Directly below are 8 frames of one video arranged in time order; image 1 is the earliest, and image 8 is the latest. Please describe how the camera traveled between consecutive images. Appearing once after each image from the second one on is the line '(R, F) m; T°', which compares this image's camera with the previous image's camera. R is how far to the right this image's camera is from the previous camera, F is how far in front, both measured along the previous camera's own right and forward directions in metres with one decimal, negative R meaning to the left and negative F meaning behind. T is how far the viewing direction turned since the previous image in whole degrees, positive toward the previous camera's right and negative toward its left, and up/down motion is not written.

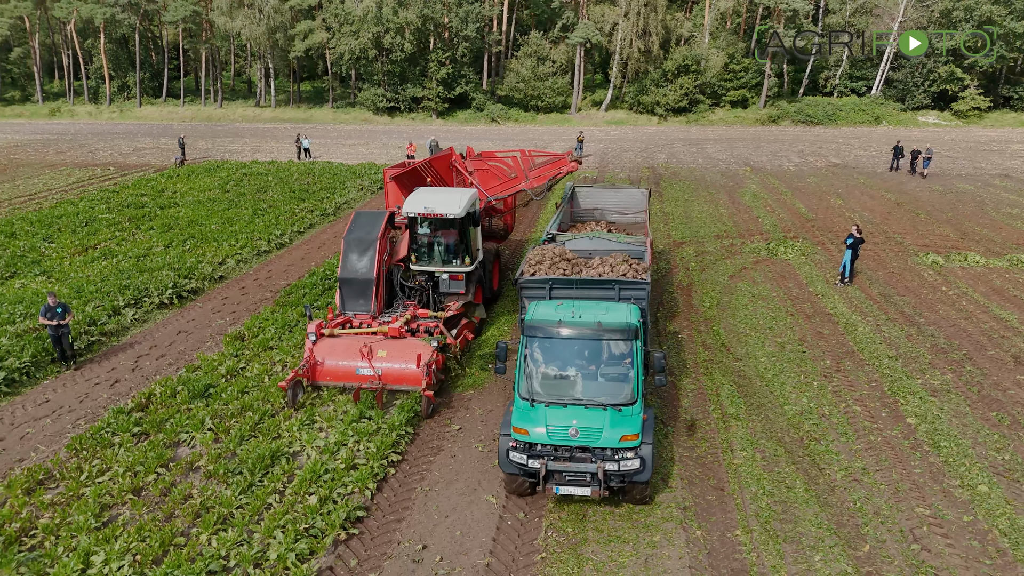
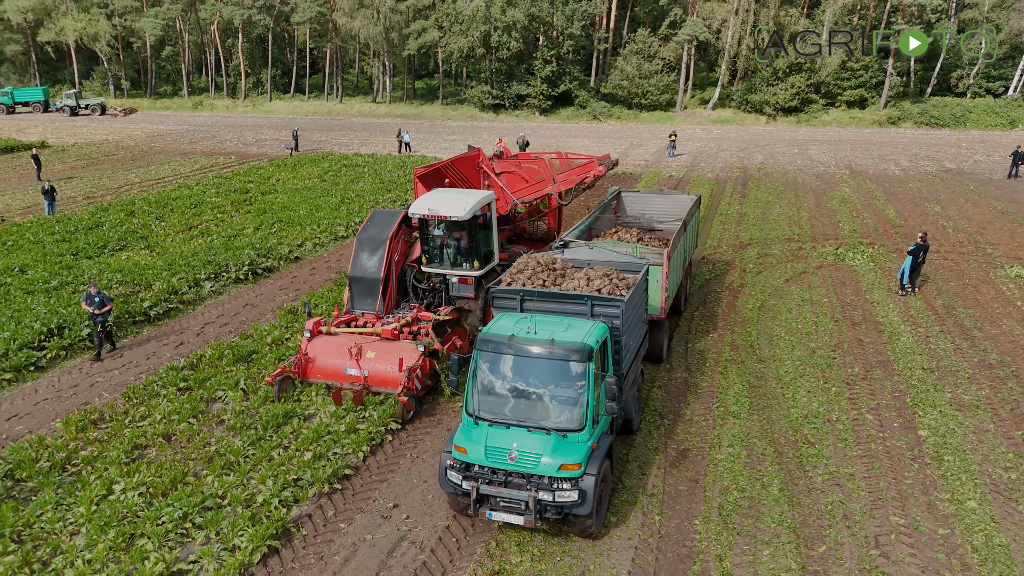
(+1.7, -0.4) m; -9°
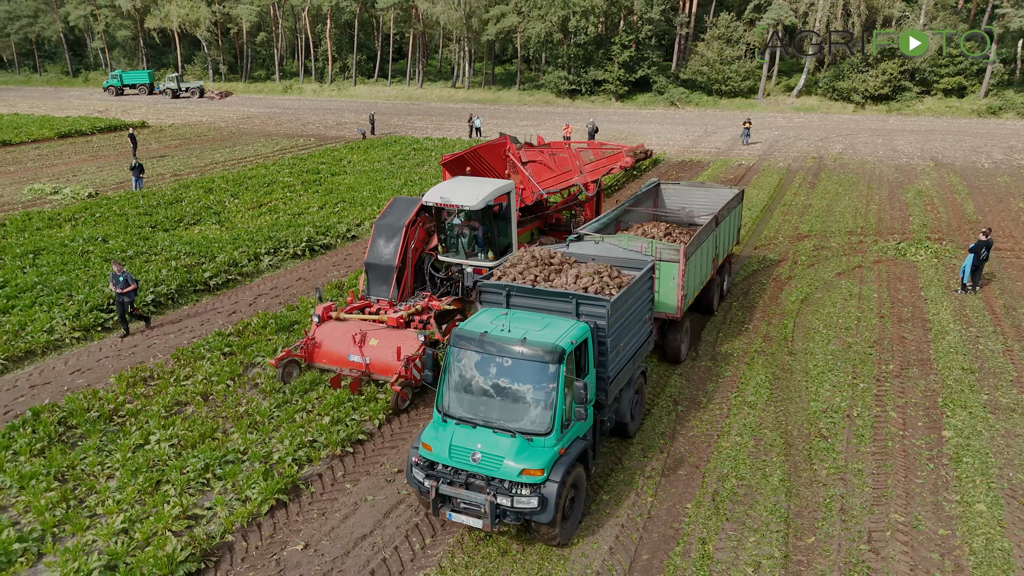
(+1.0, -0.2) m; -6°
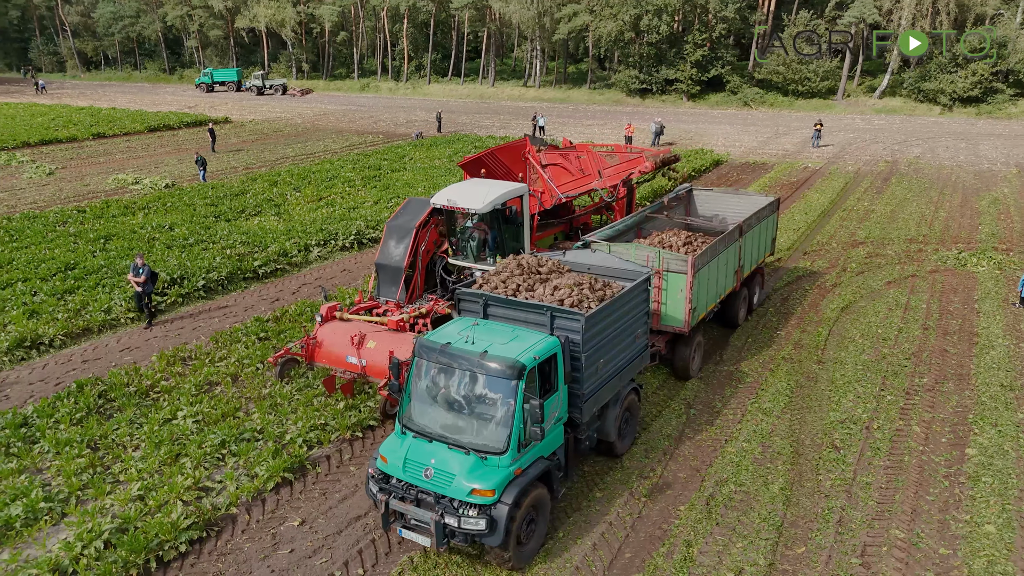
(+0.9, -0.1) m; -6°
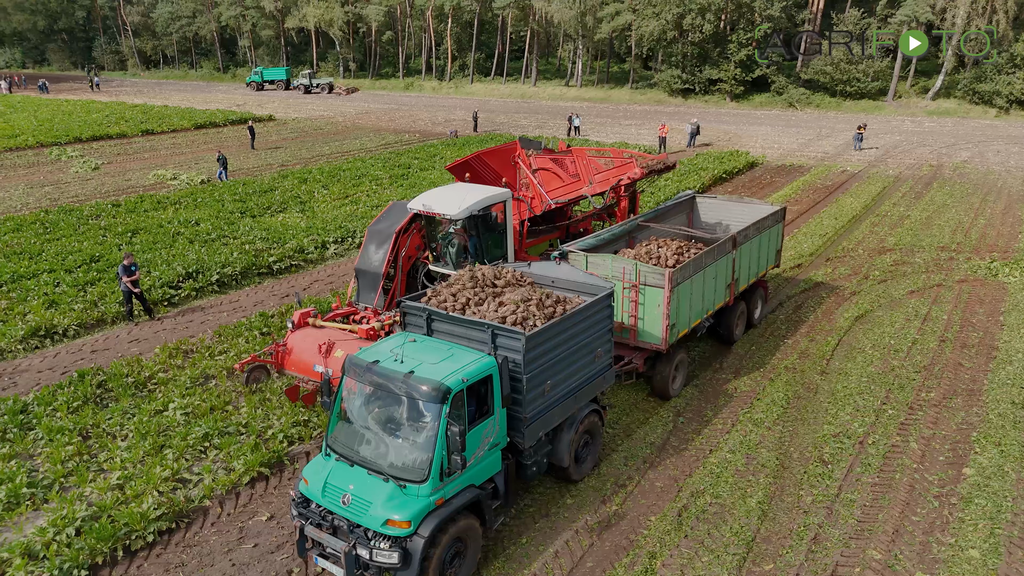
(+0.9, +0.1) m; -4°
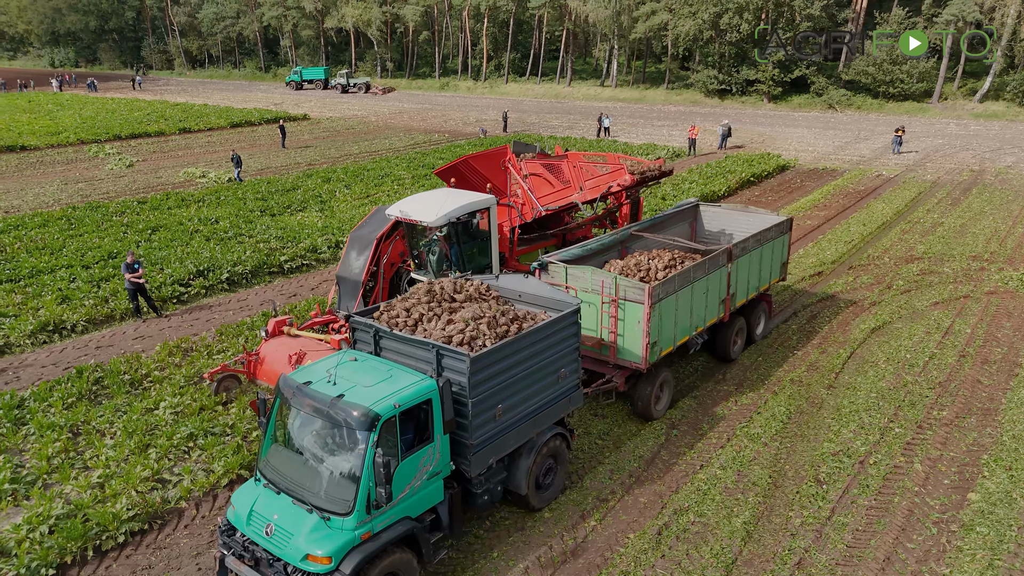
(+0.7, +0.2) m; -3°
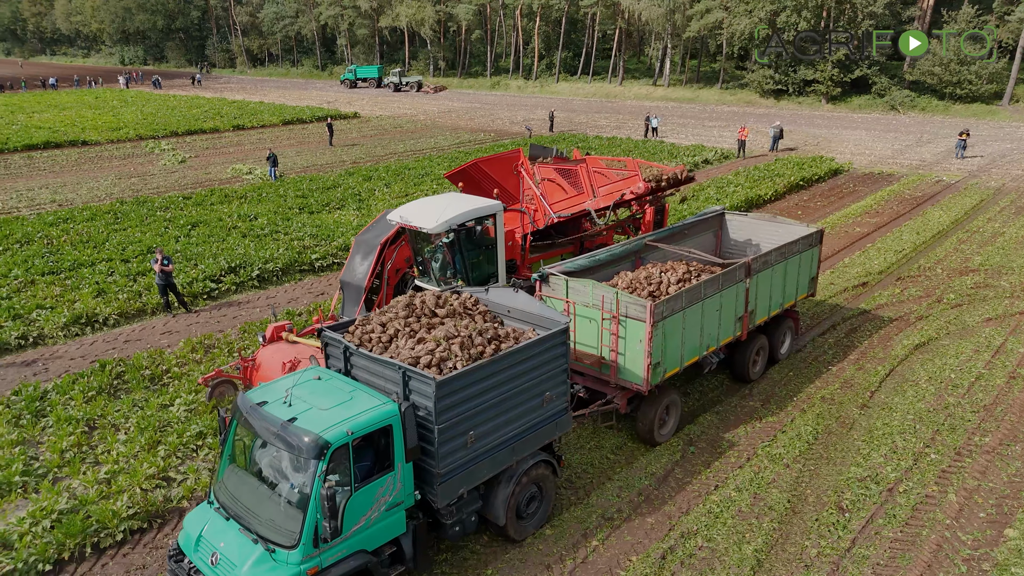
(+0.5, +0.3) m; -4°
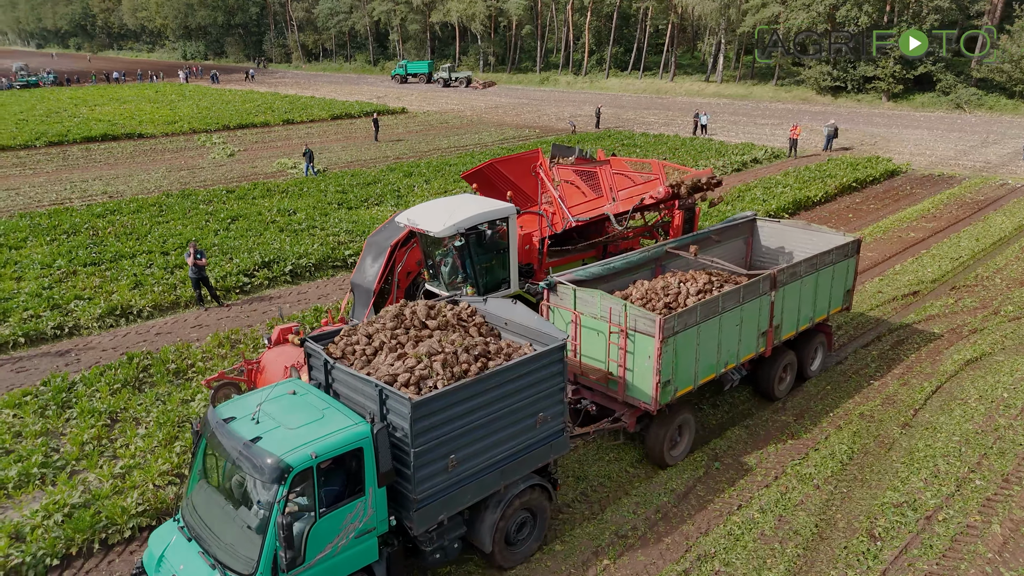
(+0.4, +0.3) m; -4°
